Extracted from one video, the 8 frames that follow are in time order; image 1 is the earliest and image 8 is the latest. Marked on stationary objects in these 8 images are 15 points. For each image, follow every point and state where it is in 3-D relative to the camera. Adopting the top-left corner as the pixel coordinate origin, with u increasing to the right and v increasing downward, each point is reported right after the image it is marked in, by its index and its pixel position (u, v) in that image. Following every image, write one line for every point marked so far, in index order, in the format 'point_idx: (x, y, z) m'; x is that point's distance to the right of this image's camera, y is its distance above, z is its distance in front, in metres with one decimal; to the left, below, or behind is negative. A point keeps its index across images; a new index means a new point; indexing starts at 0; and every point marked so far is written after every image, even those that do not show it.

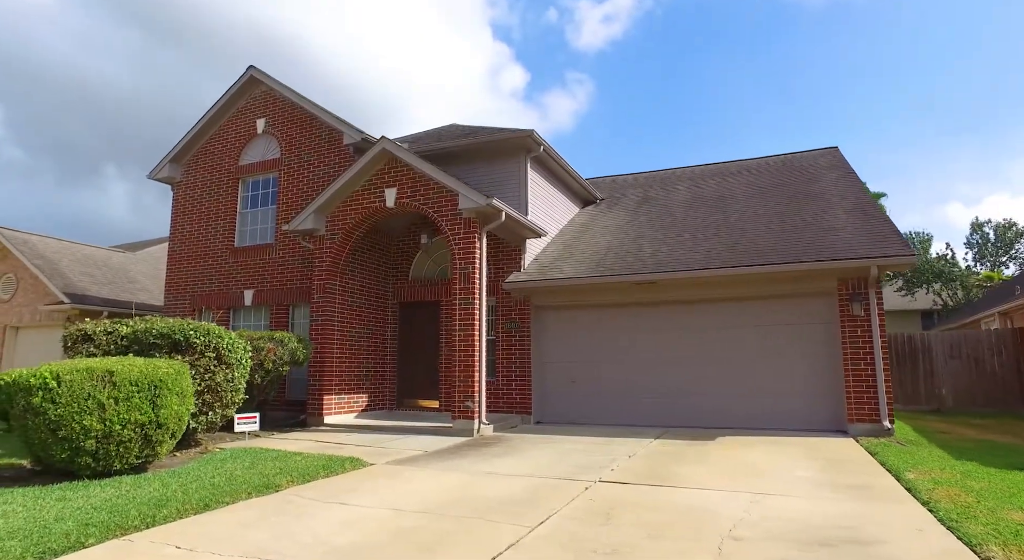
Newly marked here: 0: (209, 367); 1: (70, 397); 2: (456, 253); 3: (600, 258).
0: (-4.0, -1.2, +8.1) m
1: (-4.2, -1.1, +5.9) m
2: (-0.9, +0.5, +10.5) m
3: (+1.7, +0.4, +11.8) m
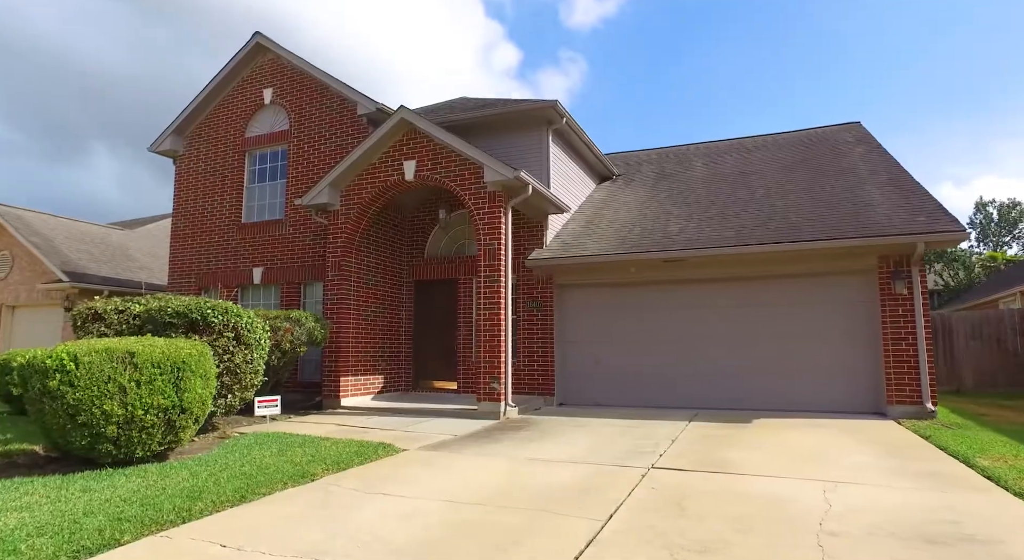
0: (-3.5, -0.8, +7.6) m
1: (-3.8, -0.9, +5.4) m
2: (-0.5, +0.9, +10.0) m
3: (+2.1, +0.8, +11.4) m
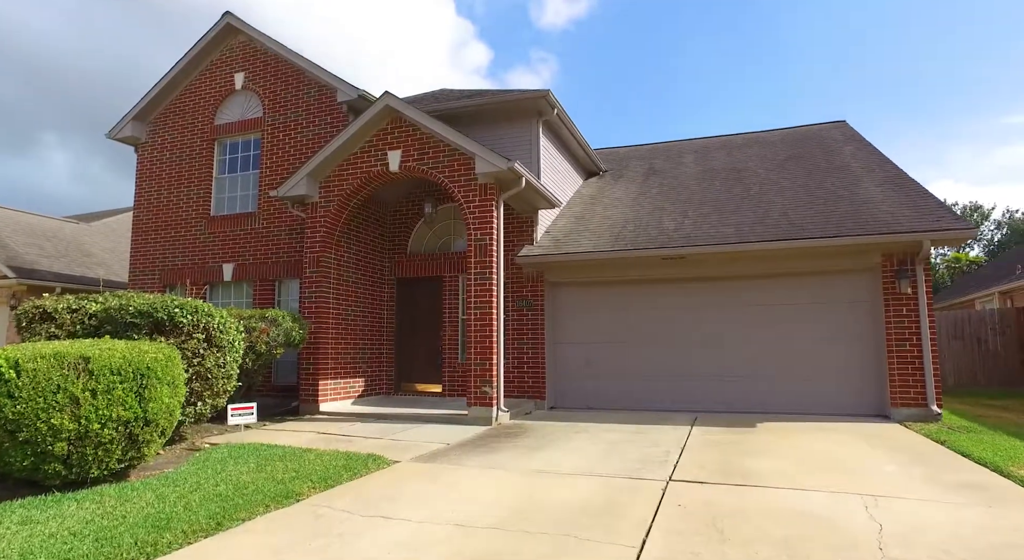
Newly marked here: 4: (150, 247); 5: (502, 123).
0: (-3.6, -0.8, +6.9) m
1: (-3.7, -0.9, +4.7) m
2: (-0.6, +0.9, +9.5) m
3: (+1.9, +0.9, +11.0) m
4: (-7.5, +0.7, +12.6) m
5: (-0.2, +3.0, +11.7) m
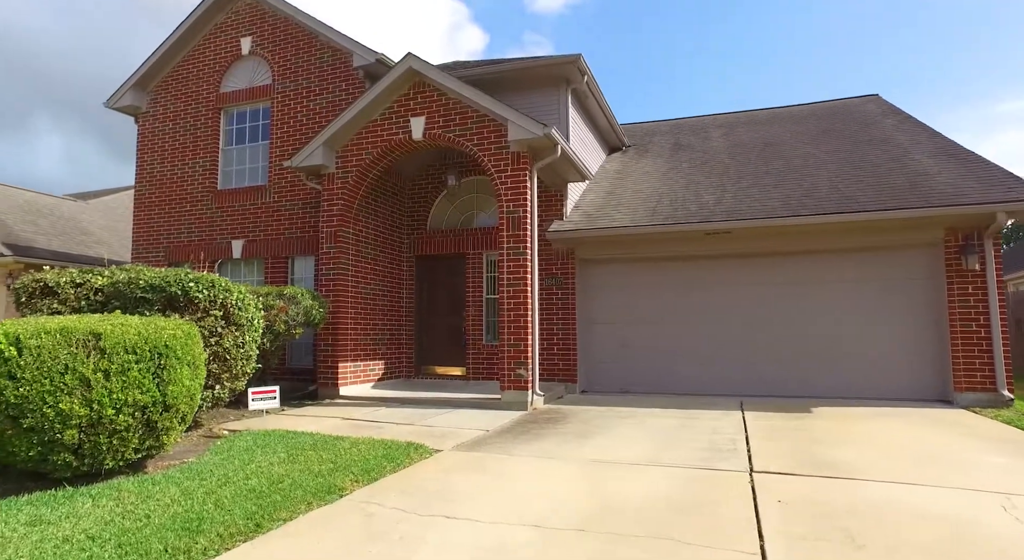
0: (-3.1, -0.5, +6.3) m
1: (-3.2, -0.6, +4.1) m
2: (-0.2, +1.2, +8.8) m
3: (+2.4, +1.3, +10.3) m
4: (-7.0, +1.1, +11.9) m
5: (+0.3, +3.4, +11.0) m
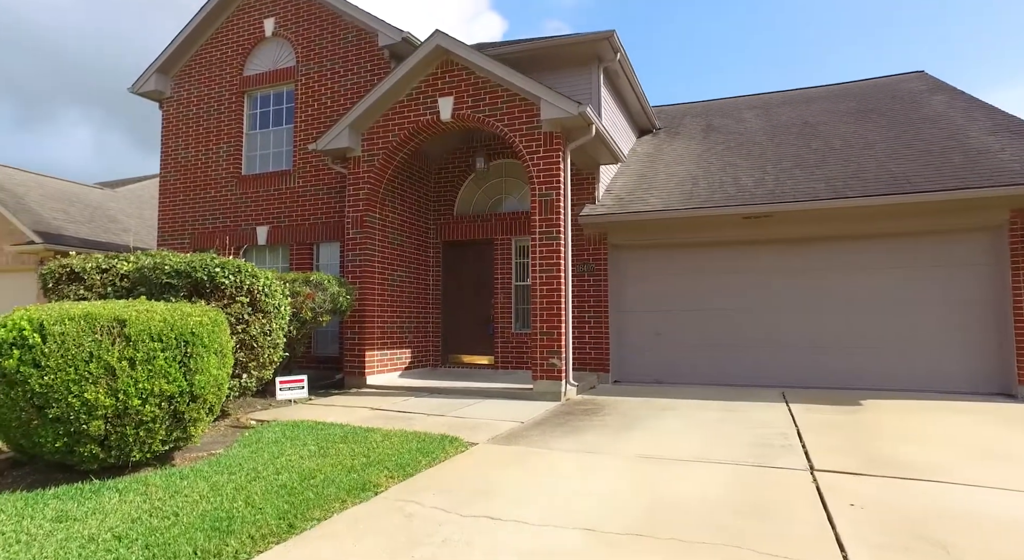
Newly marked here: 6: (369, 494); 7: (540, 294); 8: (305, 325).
0: (-2.7, -0.4, +6.1) m
1: (-2.9, -0.5, +3.9) m
2: (+0.3, +1.4, +8.5) m
3: (+2.9, +1.5, +9.9) m
4: (-6.5, +1.4, +11.8) m
5: (+0.8, +3.7, +10.6) m
6: (-0.9, -1.4, +4.0) m
7: (+0.4, -0.2, +8.2) m
8: (-2.7, -0.6, +8.0) m
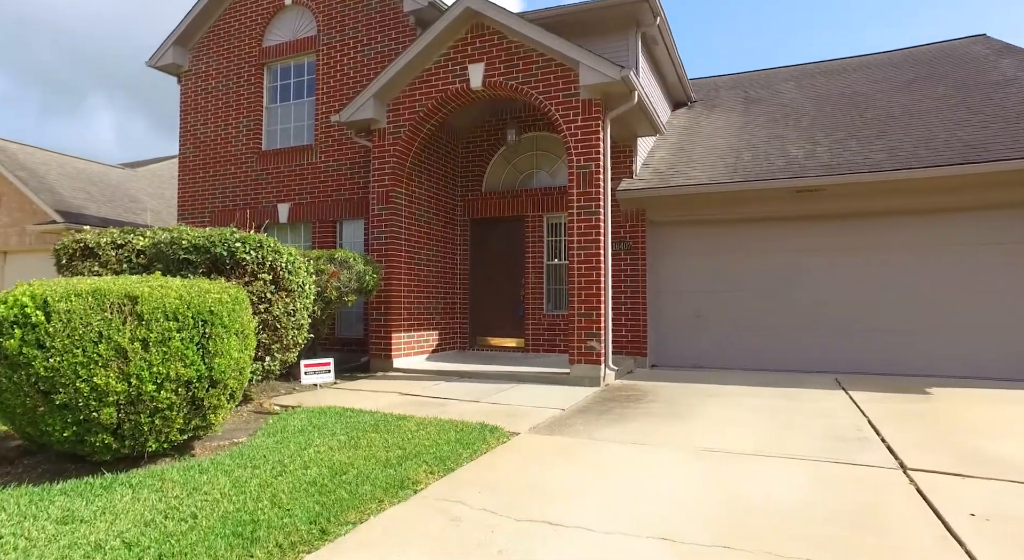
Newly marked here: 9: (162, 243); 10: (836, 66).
0: (-2.3, -0.1, +5.7) m
1: (-2.5, -0.3, +3.5) m
2: (+0.7, +1.7, +7.9) m
3: (+3.4, +1.8, +9.3) m
4: (-5.9, +1.8, +11.4) m
5: (+1.3, +4.0, +10.0) m
6: (-0.6, -1.2, +3.5) m
7: (+0.8, +0.1, +7.7) m
8: (-2.3, -0.3, +7.6) m
9: (-3.2, +0.3, +5.6) m
10: (+7.1, +4.7, +13.3) m
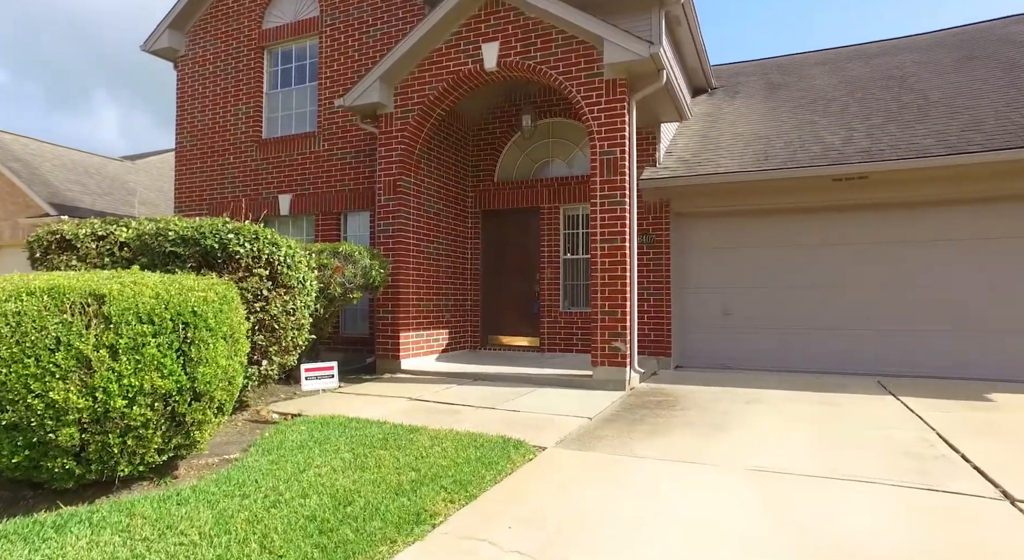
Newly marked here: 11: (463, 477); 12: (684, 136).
0: (-2.1, -0.1, +5.1) m
1: (-2.4, -0.3, +3.0) m
2: (+1.0, +1.8, +7.3) m
3: (+3.6, +1.9, +8.7) m
4: (-5.7, +1.8, +10.9) m
5: (+1.5, +4.1, +9.4) m
6: (-0.4, -1.2, +3.0) m
7: (+1.0, +0.1, +7.2) m
8: (-2.1, -0.3, +7.0) m
9: (-3.0, +0.4, +5.1) m
10: (+7.4, +4.8, +12.7) m
11: (-0.3, -1.2, +3.7) m
12: (+2.9, +2.4, +10.1) m
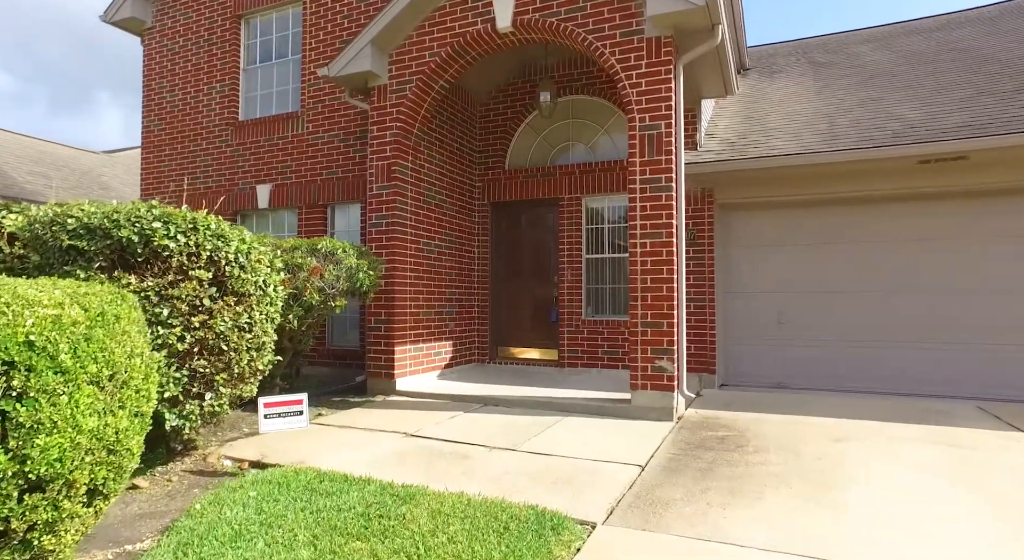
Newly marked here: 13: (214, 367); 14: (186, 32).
0: (-1.9, -0.1, +3.8) m
1: (-2.2, -0.4, +1.6) m
2: (+1.1, +1.7, +6.0) m
3: (+3.8, +1.8, +7.3) m
4: (-5.5, +1.8, +9.6) m
5: (+1.7, +4.0, +8.0) m
6: (-0.2, -1.2, +1.6) m
7: (+1.2, +0.1, +5.8) m
8: (-1.9, -0.3, +5.7) m
9: (-2.8, +0.3, +3.7) m
10: (+7.6, +4.7, +11.3) m
11: (-0.1, -1.2, +2.3) m
12: (+3.1, +2.4, +8.7) m
13: (-1.9, -0.6, +3.9) m
14: (-5.1, +3.8, +9.5) m
